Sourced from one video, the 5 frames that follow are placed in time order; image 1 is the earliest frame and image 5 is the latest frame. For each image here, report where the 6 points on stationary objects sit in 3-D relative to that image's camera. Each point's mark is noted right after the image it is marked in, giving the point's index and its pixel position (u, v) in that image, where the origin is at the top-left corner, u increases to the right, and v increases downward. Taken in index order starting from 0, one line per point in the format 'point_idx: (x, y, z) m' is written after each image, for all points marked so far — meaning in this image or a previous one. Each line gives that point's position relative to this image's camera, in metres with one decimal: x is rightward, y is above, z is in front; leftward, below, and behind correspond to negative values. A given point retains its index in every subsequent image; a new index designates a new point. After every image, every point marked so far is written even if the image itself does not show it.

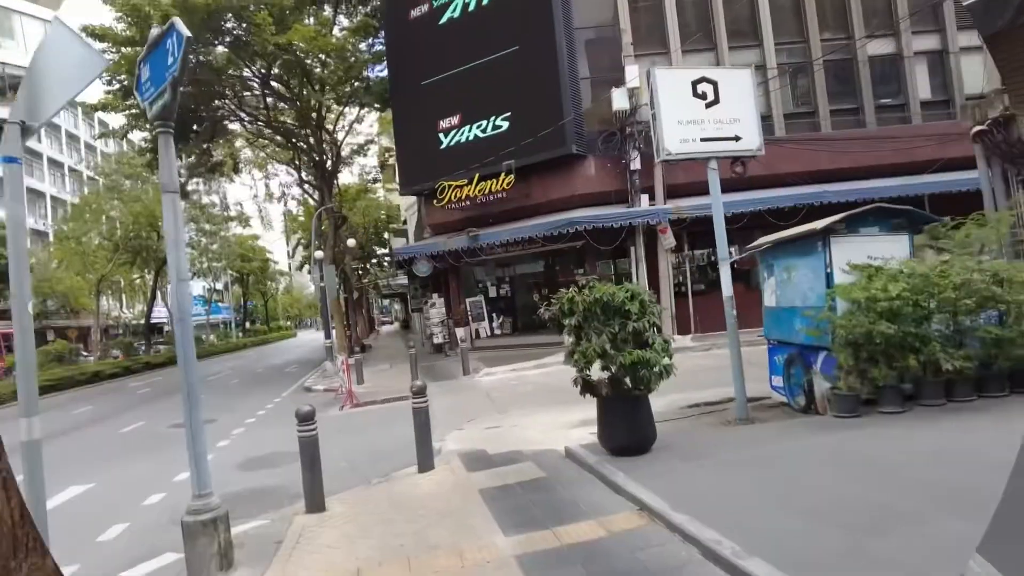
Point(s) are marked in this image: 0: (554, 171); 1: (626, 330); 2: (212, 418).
0: (+1.2, +3.4, +18.8) m
1: (+1.1, -0.4, +6.4) m
2: (-7.1, -3.1, +15.6) m
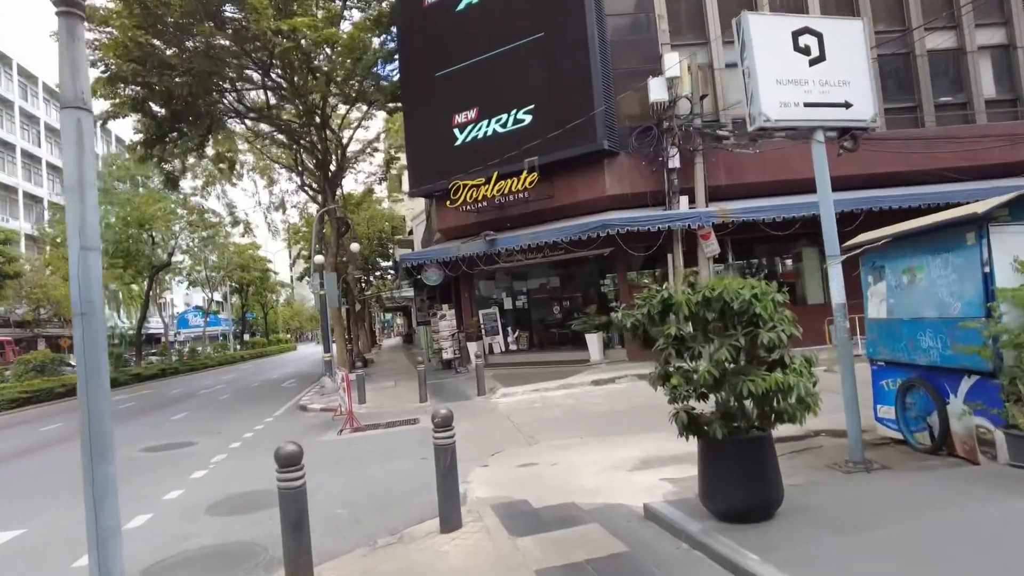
0: (+1.8, +3.1, +16.9) m
1: (+1.6, -0.4, +4.5) m
2: (-6.6, -3.2, +13.6) m
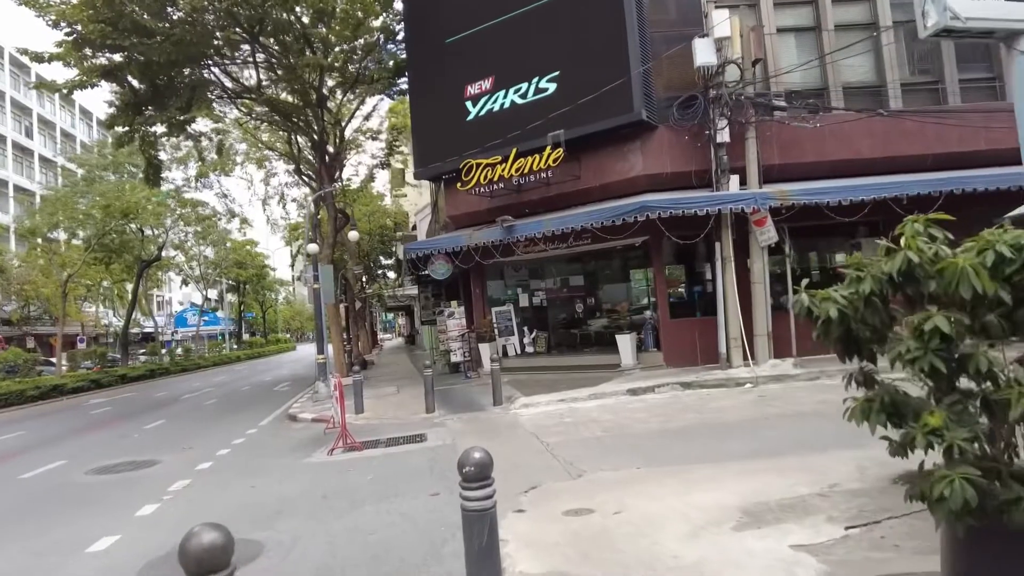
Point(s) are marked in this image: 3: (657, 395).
0: (+2.3, +3.2, +14.7) m
1: (+2.1, -0.2, +2.3) m
2: (-6.2, -3.0, +11.4) m
3: (+2.8, -2.1, +12.9) m
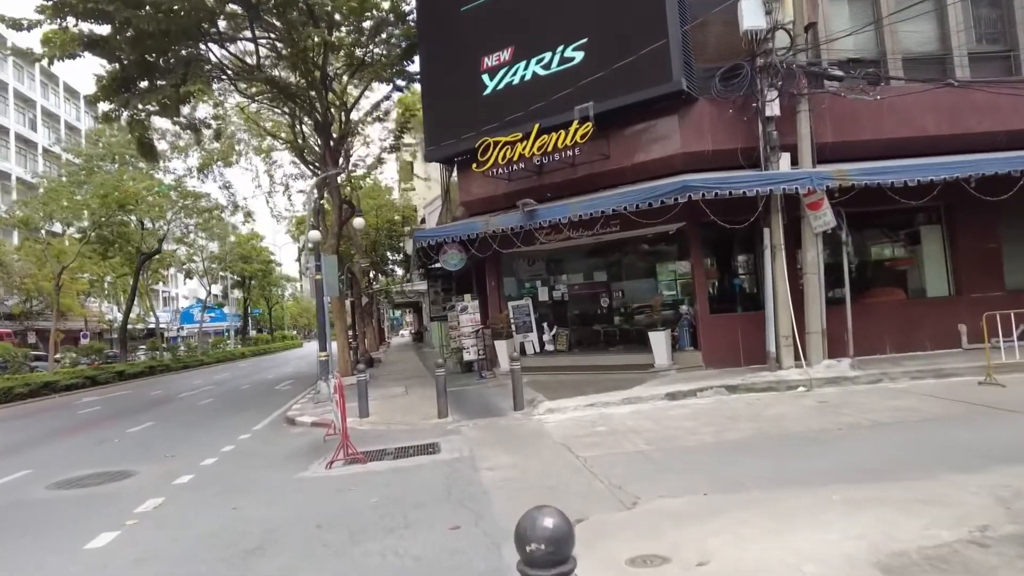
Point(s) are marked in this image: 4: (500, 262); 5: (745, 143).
0: (+2.7, +3.4, +13.2) m
1: (+2.4, -0.1, +0.8) m
2: (-5.8, -2.8, +10.0) m
3: (+3.3, -1.9, +11.4) m
4: (-0.3, +0.6, +16.9) m
5: (+4.6, +2.9, +12.9) m
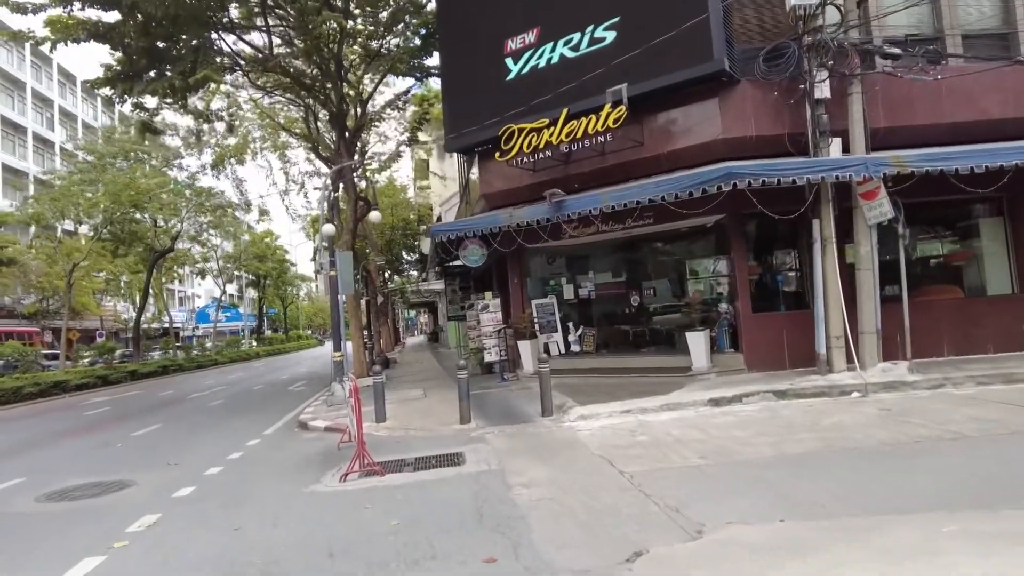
0: (+3.2, +3.4, +12.2) m
1: (+2.6, 0.0, -0.1) m
2: (-5.4, -2.7, +9.3) m
3: (+3.7, -1.9, +10.4) m
4: (+0.3, +0.7, +16.1) m
5: (+5.1, +2.9, +11.9) m
